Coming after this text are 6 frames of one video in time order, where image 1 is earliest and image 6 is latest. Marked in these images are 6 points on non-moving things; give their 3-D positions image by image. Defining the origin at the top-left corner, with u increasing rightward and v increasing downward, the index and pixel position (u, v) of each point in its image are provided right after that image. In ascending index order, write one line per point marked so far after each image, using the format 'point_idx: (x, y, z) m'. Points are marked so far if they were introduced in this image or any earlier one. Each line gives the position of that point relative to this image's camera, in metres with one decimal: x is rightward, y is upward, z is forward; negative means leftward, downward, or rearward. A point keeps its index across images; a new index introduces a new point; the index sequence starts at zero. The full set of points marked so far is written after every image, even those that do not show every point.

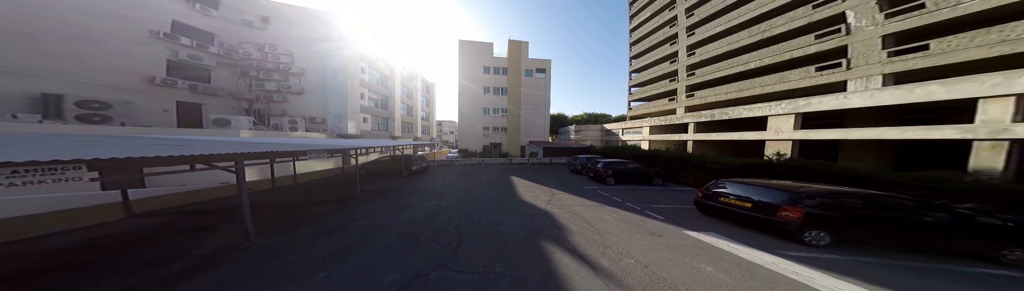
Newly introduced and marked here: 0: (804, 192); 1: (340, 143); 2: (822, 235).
0: (+7.1, -1.1, +4.0) m
1: (-12.0, +0.2, +10.4) m
2: (+7.1, -2.0, +3.7) m
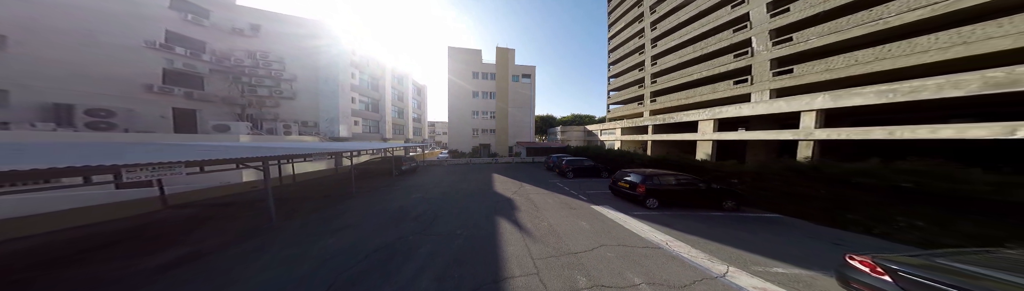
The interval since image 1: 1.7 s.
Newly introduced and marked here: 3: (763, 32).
0: (+5.4, -1.1, +6.2) m
1: (-14.0, 0.0, +11.9) m
2: (+5.4, -2.1, +5.9) m
3: (+20.4, +9.1, +12.5) m
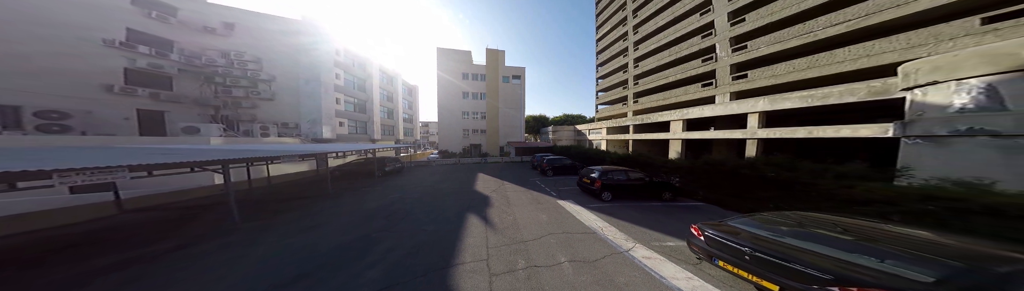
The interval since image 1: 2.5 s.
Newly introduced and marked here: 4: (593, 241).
0: (+4.0, -1.1, +6.8) m
1: (-15.5, -0.1, +11.9) m
2: (+4.1, -2.0, +6.6) m
3: (+18.8, +9.3, +13.6) m
4: (+2.2, -2.6, +4.3) m
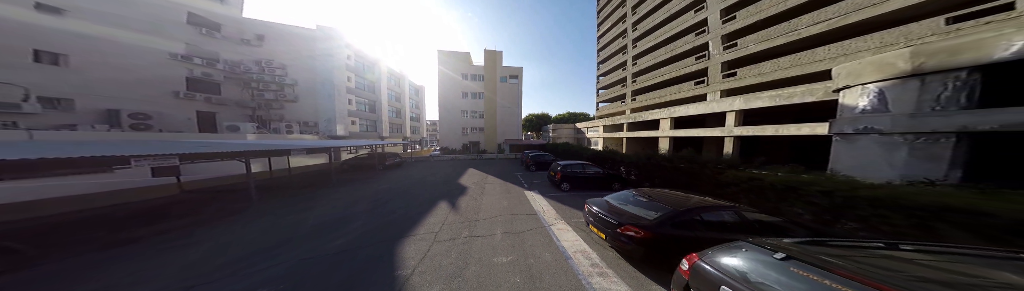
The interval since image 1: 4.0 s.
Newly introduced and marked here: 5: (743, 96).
0: (+2.5, -0.9, +7.5) m
1: (-16.7, +0.2, +13.6) m
2: (+2.5, -1.9, +7.2) m
3: (+17.7, +9.4, +13.4) m
4: (+0.6, -2.4, +5.0) m
5: (+15.3, +3.3, +10.2) m
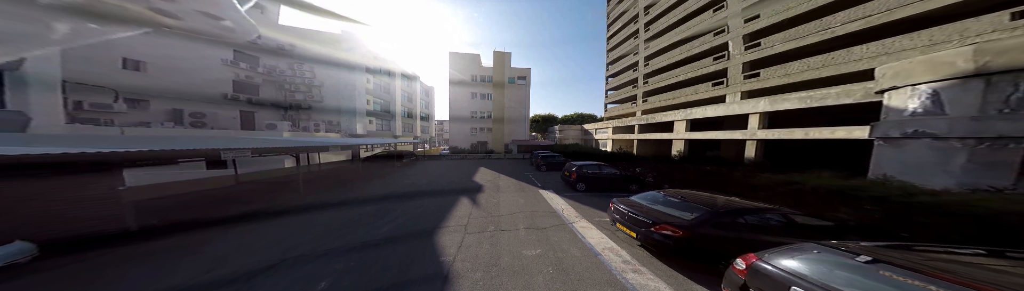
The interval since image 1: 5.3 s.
0: (+3.4, -1.0, +7.6) m
1: (-15.5, +0.5, +14.5) m
2: (+3.4, -1.9, +7.3) m
3: (+19.0, +9.2, +12.9) m
4: (+1.3, -2.4, +5.2) m
5: (+16.3, +3.0, +9.8) m
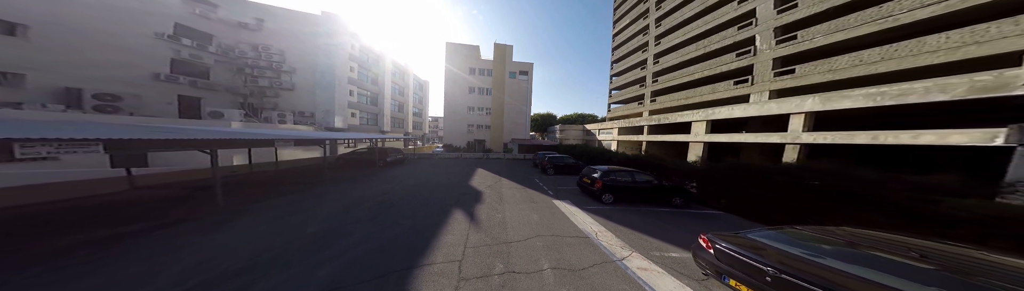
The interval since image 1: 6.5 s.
0: (+3.7, -1.0, +6.1) m
1: (-15.4, +0.9, +12.3) m
2: (+3.7, -1.9, +5.8) m
3: (+19.3, +8.9, +11.9) m
4: (+1.7, -2.4, +3.7) m
5: (+16.6, +2.8, +8.7) m
